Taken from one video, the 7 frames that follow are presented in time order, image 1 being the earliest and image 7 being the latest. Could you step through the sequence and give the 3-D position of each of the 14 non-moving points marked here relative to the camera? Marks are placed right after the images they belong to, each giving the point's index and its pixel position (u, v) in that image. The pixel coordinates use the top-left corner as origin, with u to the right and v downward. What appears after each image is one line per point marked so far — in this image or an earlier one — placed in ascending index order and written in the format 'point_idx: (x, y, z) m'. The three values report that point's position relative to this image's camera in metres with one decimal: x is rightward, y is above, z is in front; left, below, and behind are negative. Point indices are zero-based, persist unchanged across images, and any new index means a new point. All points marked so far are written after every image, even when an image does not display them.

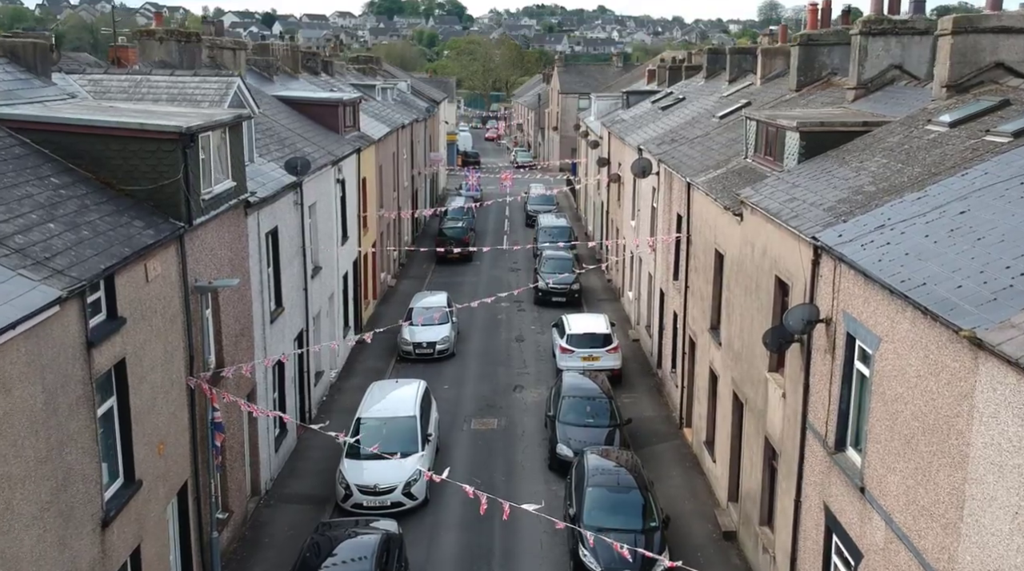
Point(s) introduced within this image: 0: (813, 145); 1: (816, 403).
0: (+4.4, +2.1, +18.8) m
1: (+3.3, -1.3, +14.1) m
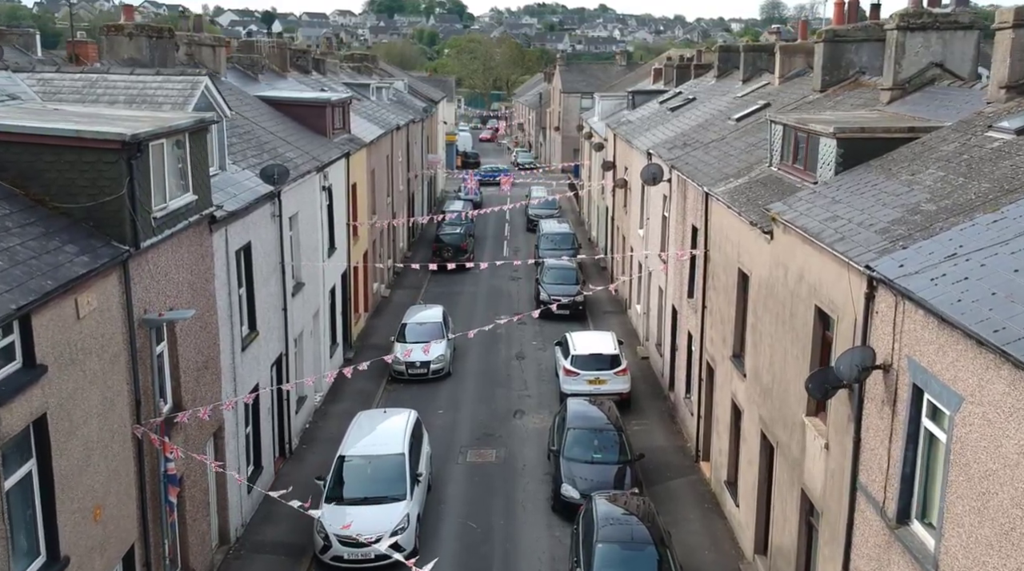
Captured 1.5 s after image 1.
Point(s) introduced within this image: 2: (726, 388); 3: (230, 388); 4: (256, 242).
0: (+4.4, +1.7, +16.6) m
1: (+3.3, -1.6, +11.9) m
2: (+3.3, -1.6, +19.6) m
3: (-4.0, -1.5, +18.0) m
4: (-4.0, +0.7, +20.0) m
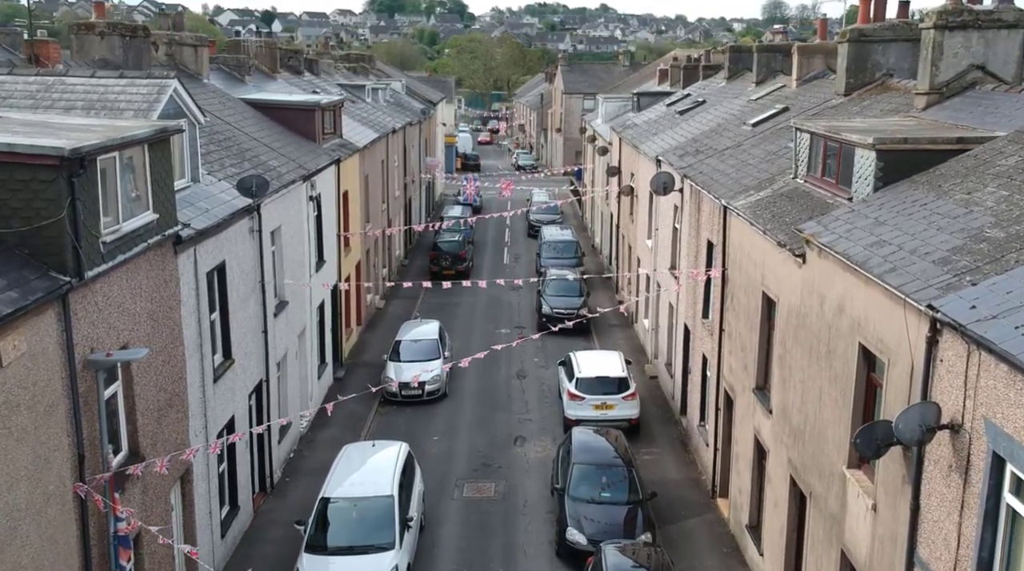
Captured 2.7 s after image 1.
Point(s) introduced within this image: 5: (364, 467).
0: (+4.4, +1.4, +14.9) m
1: (+3.3, -2.0, +10.1) m
2: (+3.3, -1.9, +17.8) m
3: (-4.0, -1.8, +16.3) m
4: (-4.0, +0.4, +18.2) m
5: (-2.2, -2.7, +18.8) m
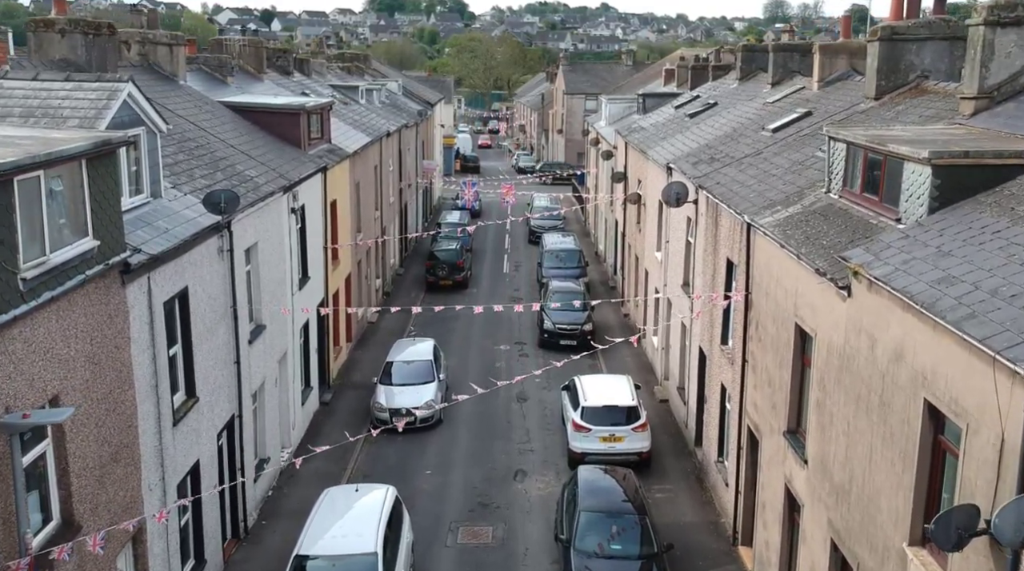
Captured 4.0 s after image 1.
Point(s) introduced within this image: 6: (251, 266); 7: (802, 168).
0: (+4.4, +1.0, +12.9) m
1: (+3.3, -2.3, +8.1) m
2: (+3.3, -2.3, +15.8) m
3: (-4.0, -2.1, +14.3) m
4: (-4.0, 0.0, +16.2) m
5: (-2.2, -3.0, +16.8) m
6: (-4.1, +0.3, +19.8) m
7: (+4.3, +1.7, +19.0) m
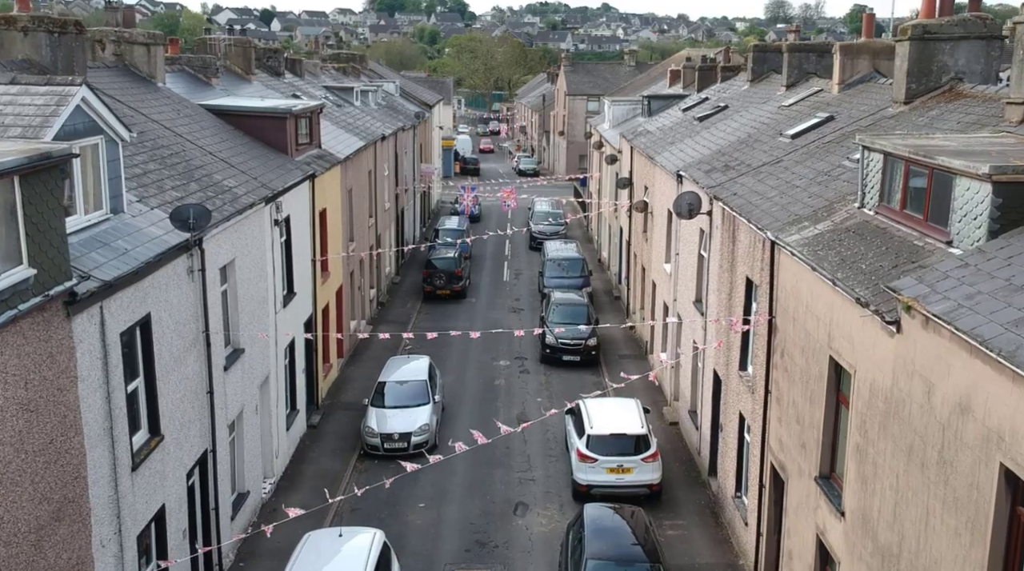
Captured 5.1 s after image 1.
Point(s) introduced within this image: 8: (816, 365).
0: (+4.4, +0.7, +11.2) m
1: (+3.3, -2.6, +6.5) m
2: (+3.3, -2.6, +14.2) m
3: (-4.0, -2.4, +12.7) m
4: (-4.0, -0.3, +14.6) m
5: (-2.2, -3.3, +15.2) m
6: (-4.1, 0.0, +18.2) m
7: (+4.3, +1.4, +17.4) m
8: (+3.3, -0.9, +13.9) m
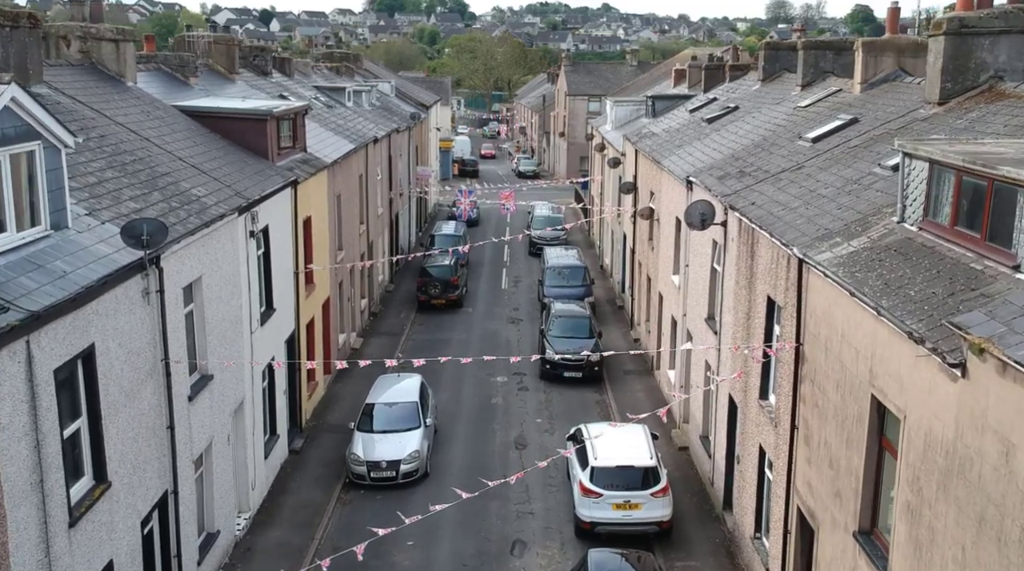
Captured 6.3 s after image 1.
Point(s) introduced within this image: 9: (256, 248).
0: (+4.4, +0.5, +9.5) m
1: (+3.3, -2.9, +4.8) m
2: (+3.2, -2.8, +12.5) m
3: (-4.0, -2.7, +10.9) m
4: (-4.1, -0.6, +12.8) m
5: (-2.3, -3.6, +13.4) m
6: (-4.1, -0.3, +16.4) m
7: (+4.3, +1.2, +15.7) m
8: (+3.2, -1.1, +12.1) m
9: (-4.0, +0.6, +19.9) m
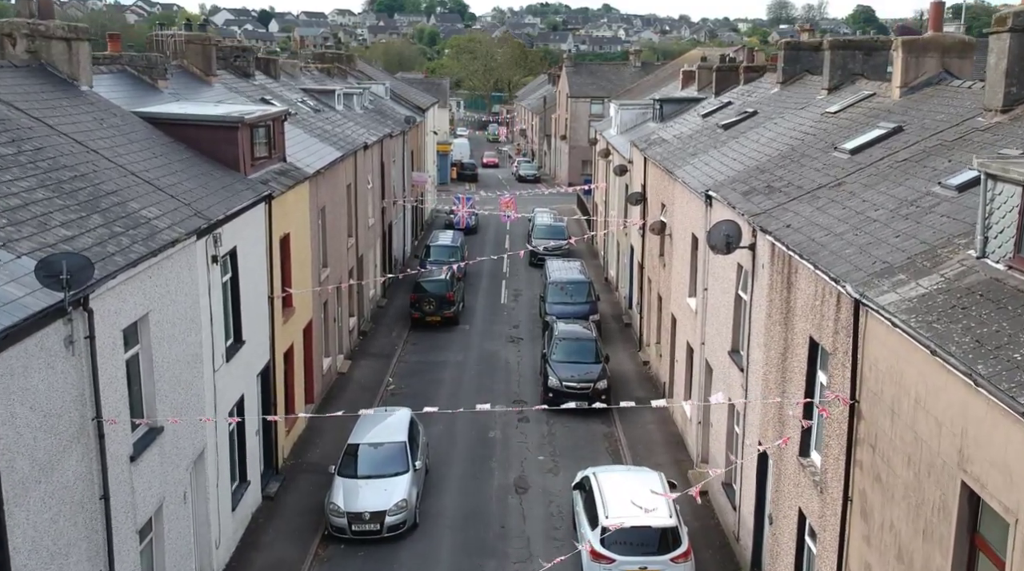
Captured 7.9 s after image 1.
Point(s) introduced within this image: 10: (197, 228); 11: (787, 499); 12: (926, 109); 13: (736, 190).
0: (+4.4, 0.0, +7.1) m
1: (+3.2, -3.3, +2.4) m
2: (+3.2, -3.3, +10.1) m
3: (-4.0, -3.1, +8.5) m
4: (-4.1, -1.0, +10.5) m
5: (-2.3, -4.0, +11.1) m
6: (-4.1, -0.7, +14.1) m
7: (+4.3, +0.8, +13.3) m
8: (+3.2, -1.6, +9.8) m
9: (-4.0, +0.1, +17.5) m
10: (-3.9, +0.7, +15.9) m
11: (+3.2, -2.5, +14.9) m
12: (+6.0, +2.6, +18.4) m
13: (+3.4, +1.4, +19.4) m
